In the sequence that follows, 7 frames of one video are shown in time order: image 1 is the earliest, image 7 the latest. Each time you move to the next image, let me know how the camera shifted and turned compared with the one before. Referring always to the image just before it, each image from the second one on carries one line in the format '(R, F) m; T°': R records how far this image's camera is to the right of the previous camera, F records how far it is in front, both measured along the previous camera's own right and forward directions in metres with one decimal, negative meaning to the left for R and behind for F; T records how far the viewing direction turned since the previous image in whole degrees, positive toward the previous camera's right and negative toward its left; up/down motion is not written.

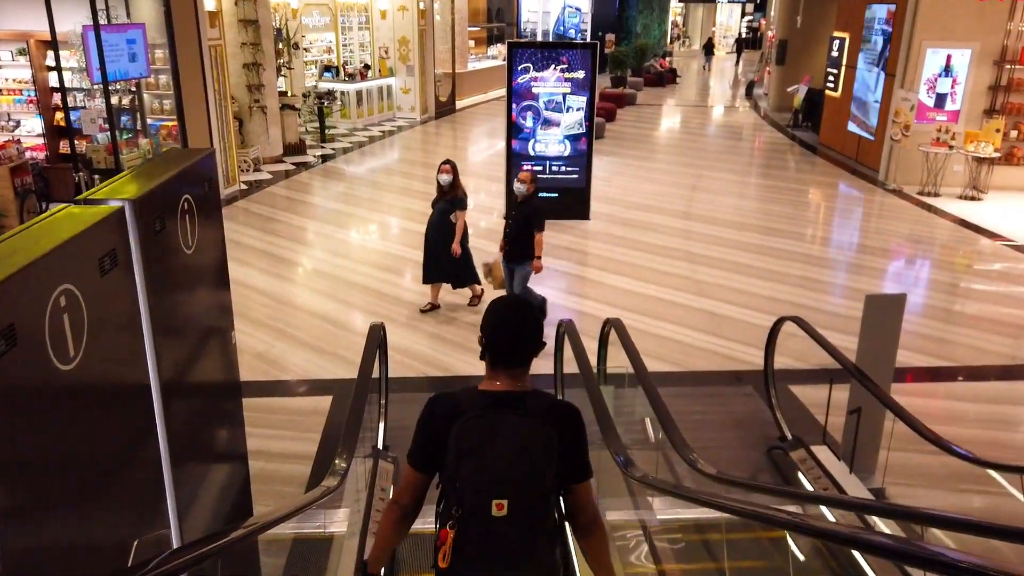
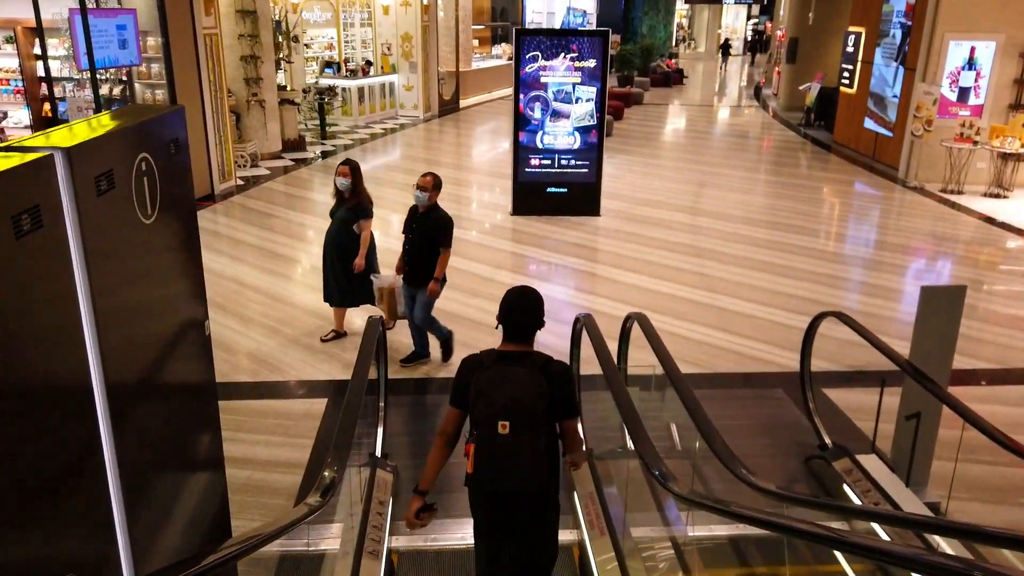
(0.0, +0.4) m; 0°
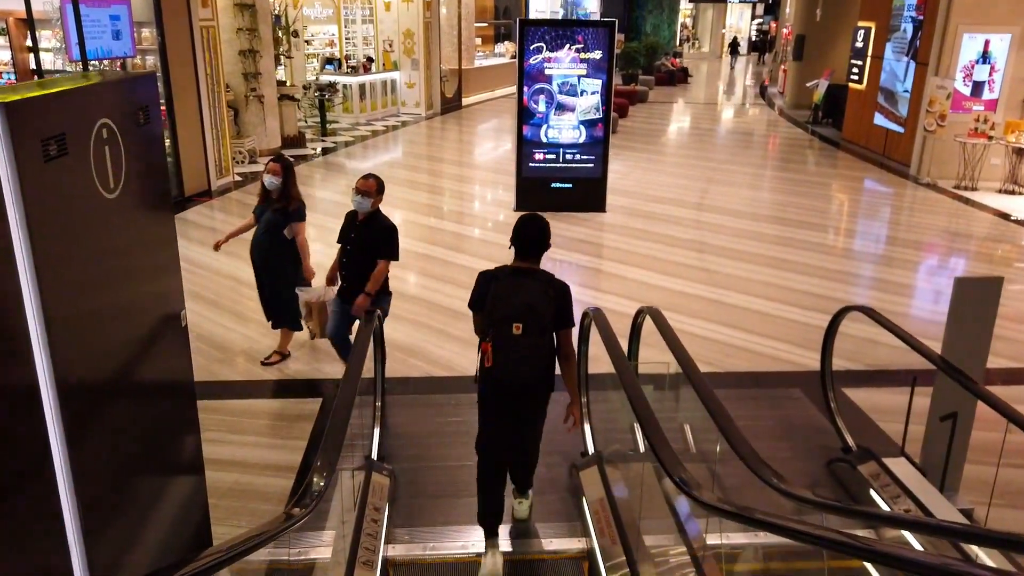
(0.0, +0.2) m; 0°
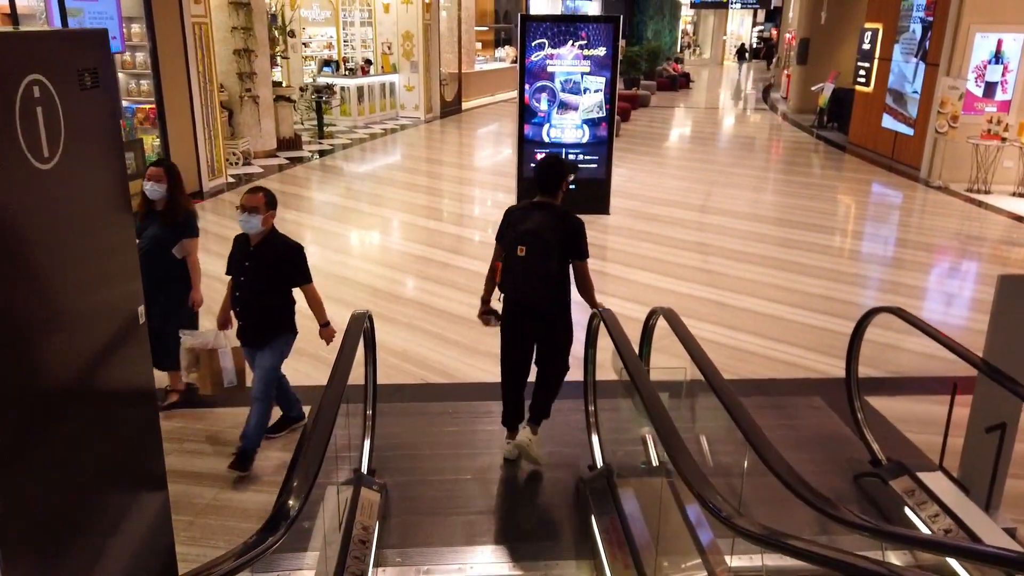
(0.0, +0.3) m; 0°
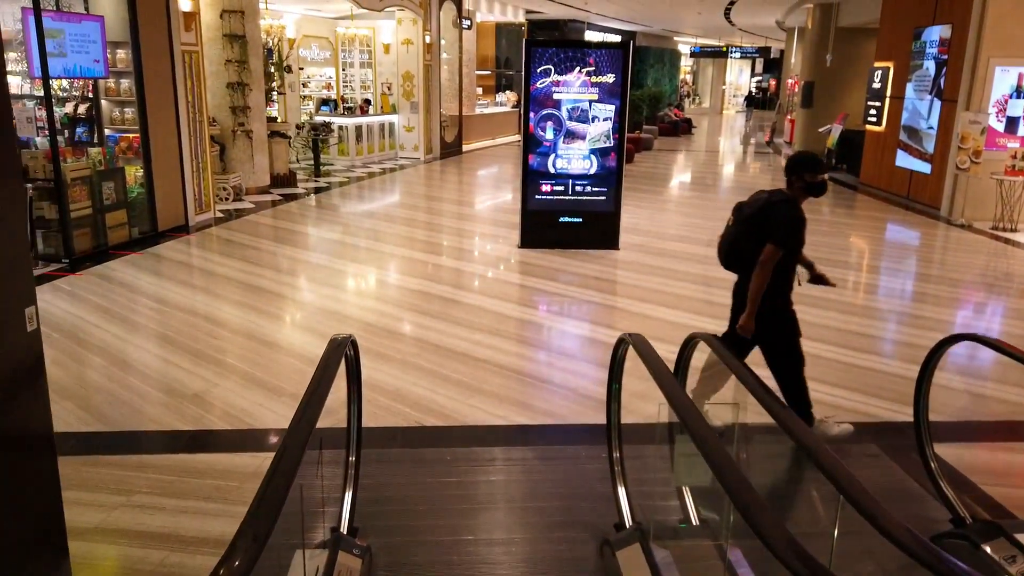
(0.0, +0.5) m; 0°
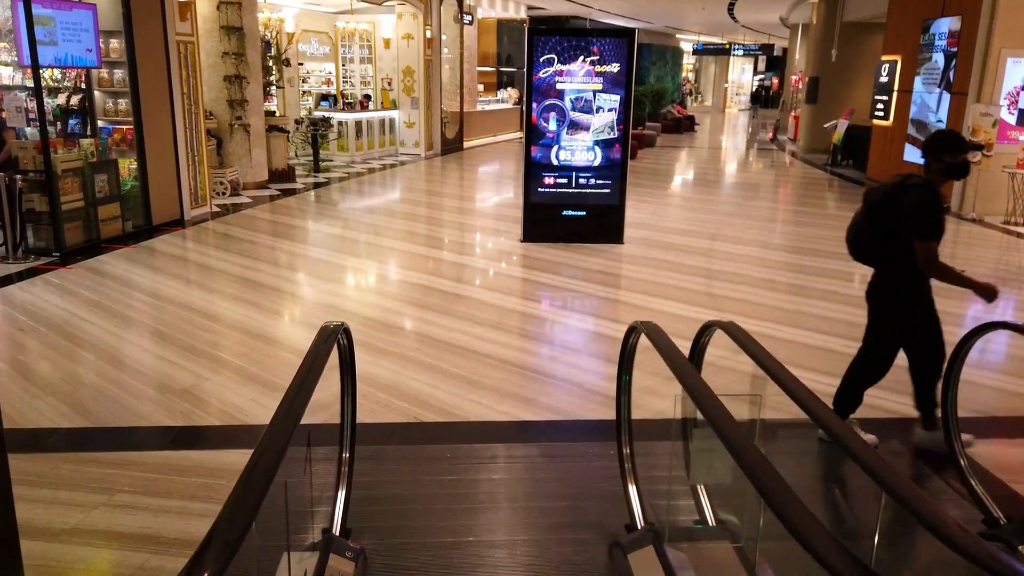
(0.0, +0.2) m; 0°
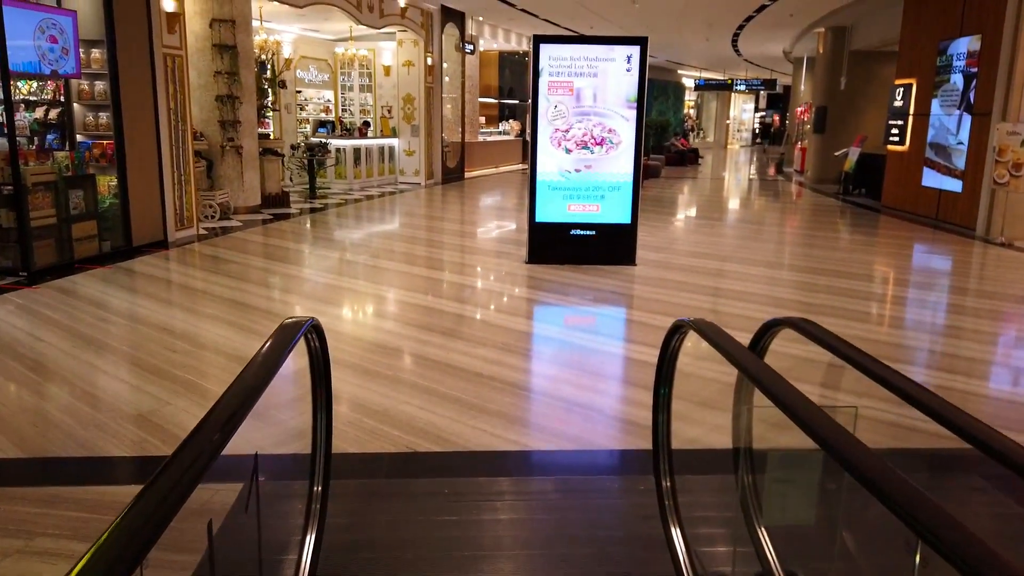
(0.0, +0.5) m; 0°
